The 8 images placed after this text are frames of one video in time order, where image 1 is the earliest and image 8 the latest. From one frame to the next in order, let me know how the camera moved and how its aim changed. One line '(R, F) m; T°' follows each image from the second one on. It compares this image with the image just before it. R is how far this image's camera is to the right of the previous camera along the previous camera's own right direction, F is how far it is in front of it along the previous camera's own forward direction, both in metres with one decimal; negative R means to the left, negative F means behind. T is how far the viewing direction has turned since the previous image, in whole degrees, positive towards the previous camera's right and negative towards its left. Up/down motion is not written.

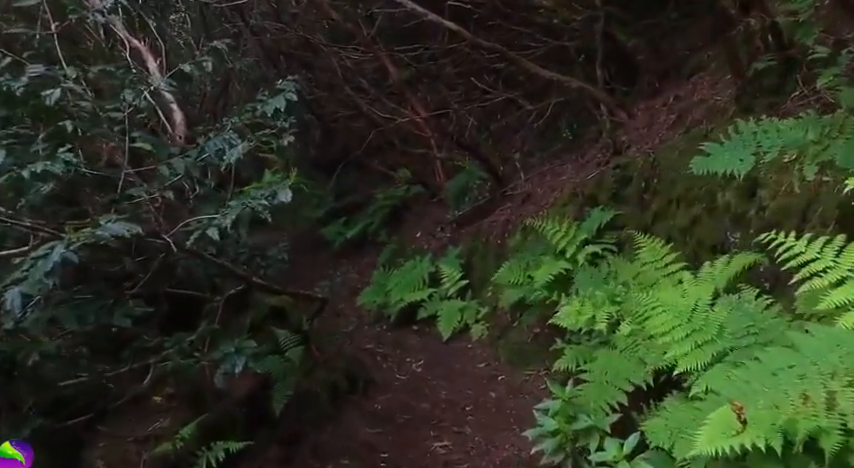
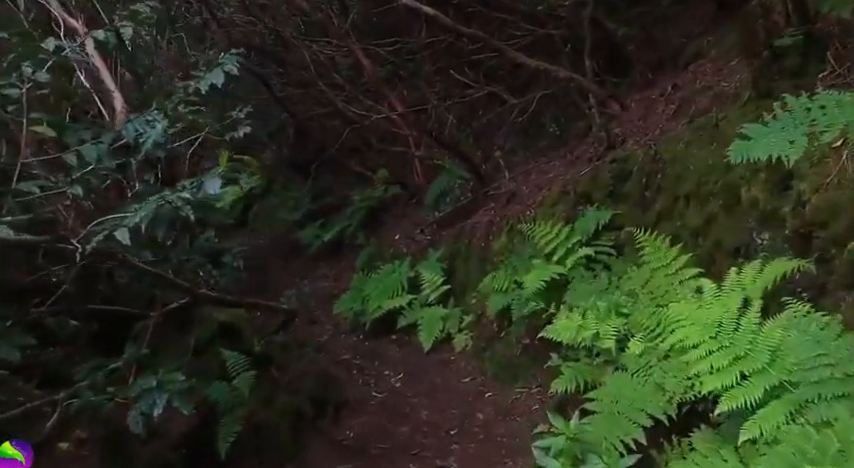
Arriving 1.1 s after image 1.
(0.0, +0.7) m; +1°
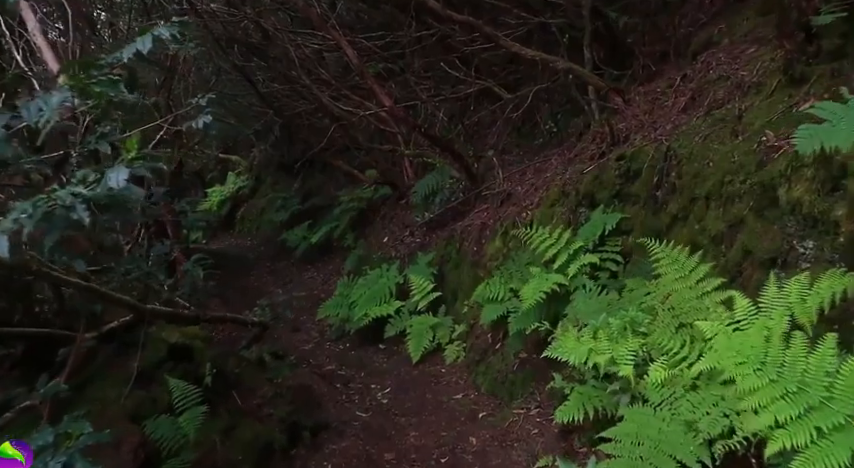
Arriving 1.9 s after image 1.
(0.0, +0.6) m; +1°
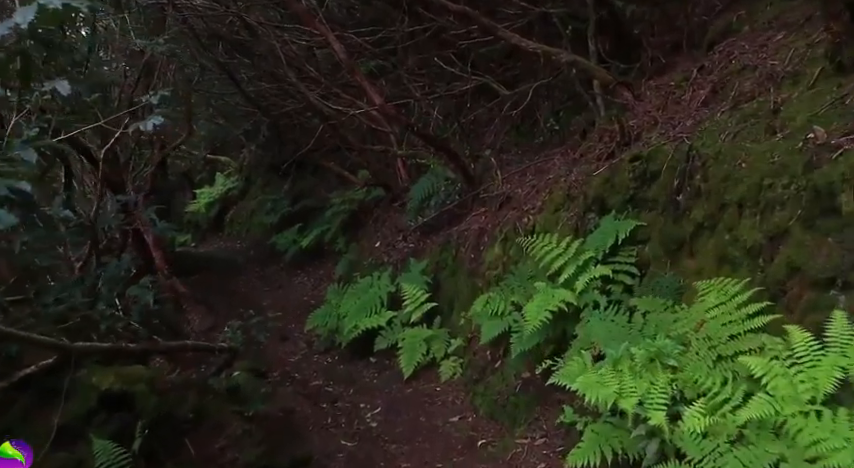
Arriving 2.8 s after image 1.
(0.0, +0.6) m; 0°
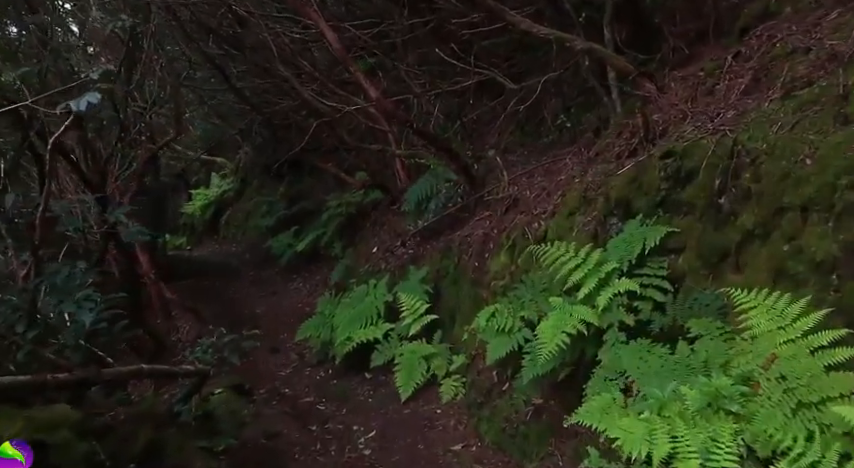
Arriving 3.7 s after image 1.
(0.0, +0.7) m; 0°
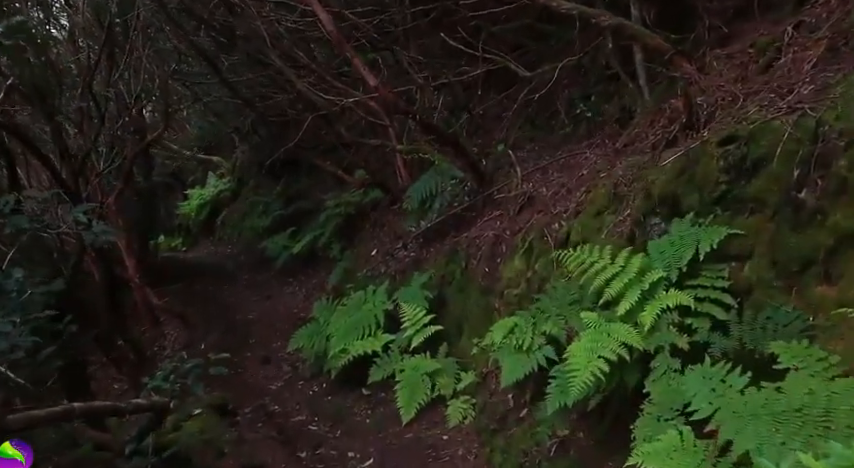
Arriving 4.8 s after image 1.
(0.0, +0.8) m; 0°
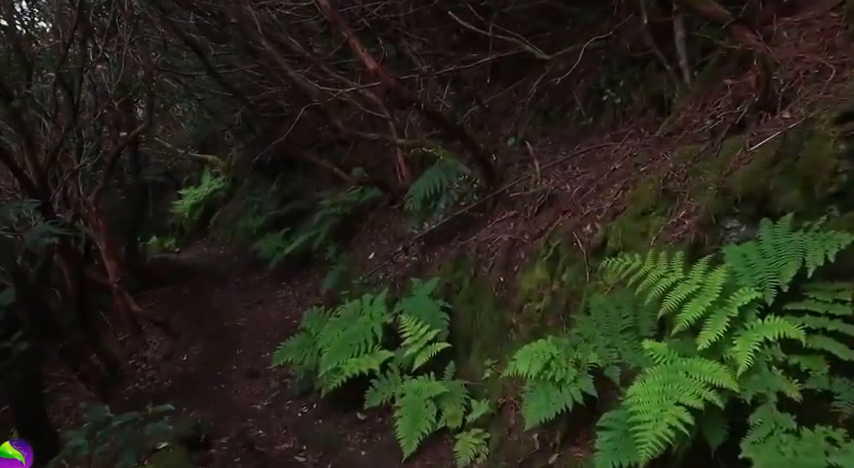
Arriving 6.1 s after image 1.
(0.0, +0.9) m; 0°
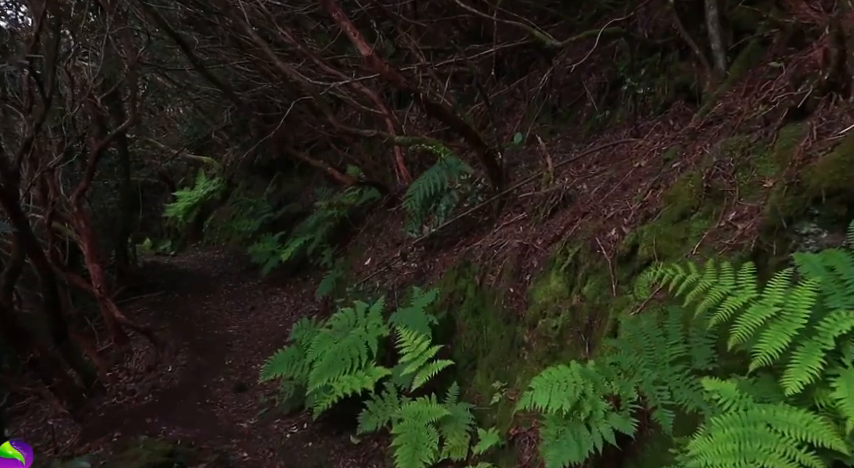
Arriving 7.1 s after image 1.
(0.0, +0.6) m; 0°
